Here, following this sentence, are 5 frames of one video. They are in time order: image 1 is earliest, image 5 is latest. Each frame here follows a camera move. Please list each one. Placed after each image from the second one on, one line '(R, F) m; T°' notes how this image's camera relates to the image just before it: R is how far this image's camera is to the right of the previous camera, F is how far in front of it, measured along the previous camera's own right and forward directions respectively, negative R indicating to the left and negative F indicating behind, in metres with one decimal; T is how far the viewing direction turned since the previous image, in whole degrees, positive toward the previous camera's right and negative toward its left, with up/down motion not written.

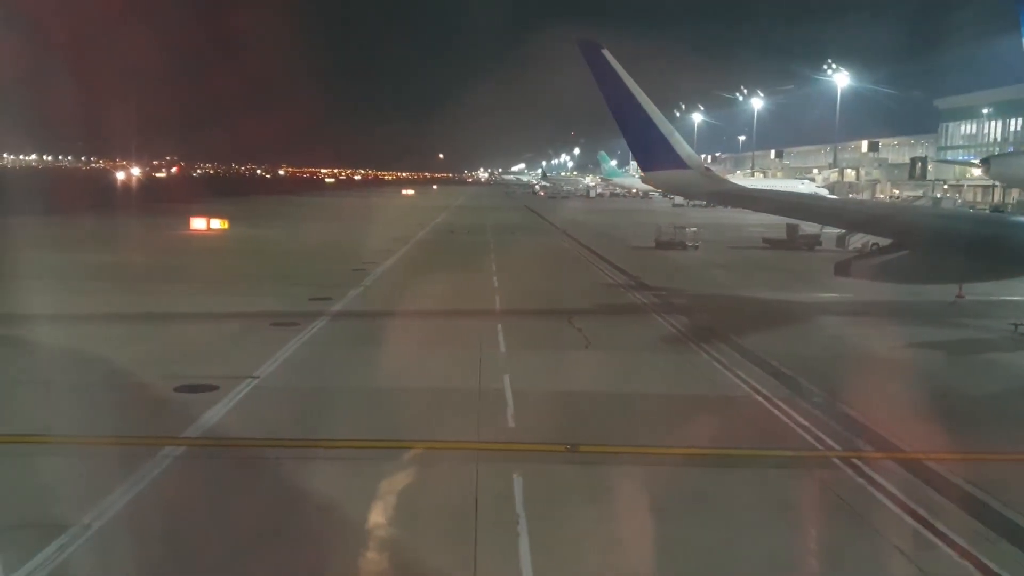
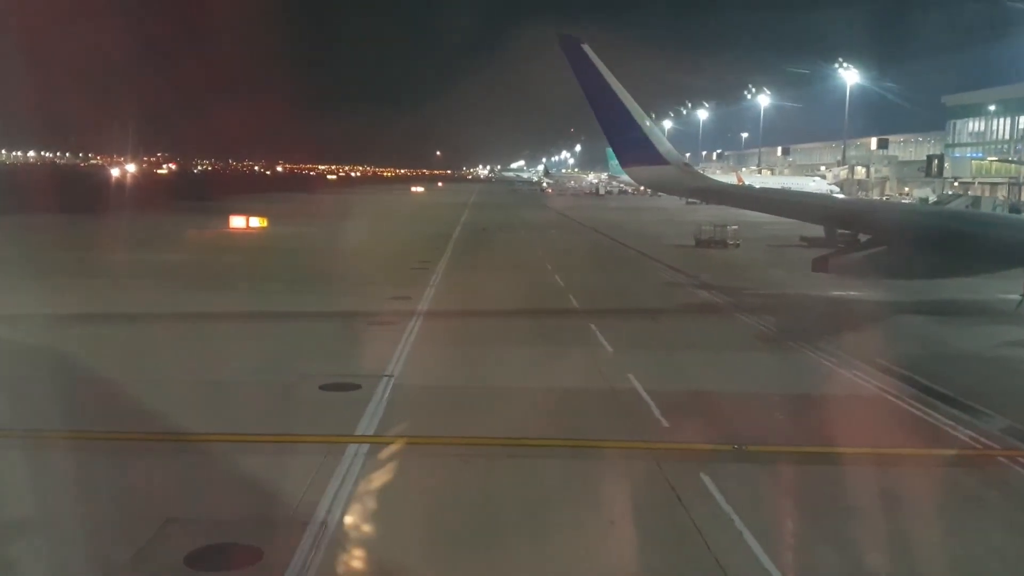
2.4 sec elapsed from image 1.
(-0.9, -0.1) m; +1°
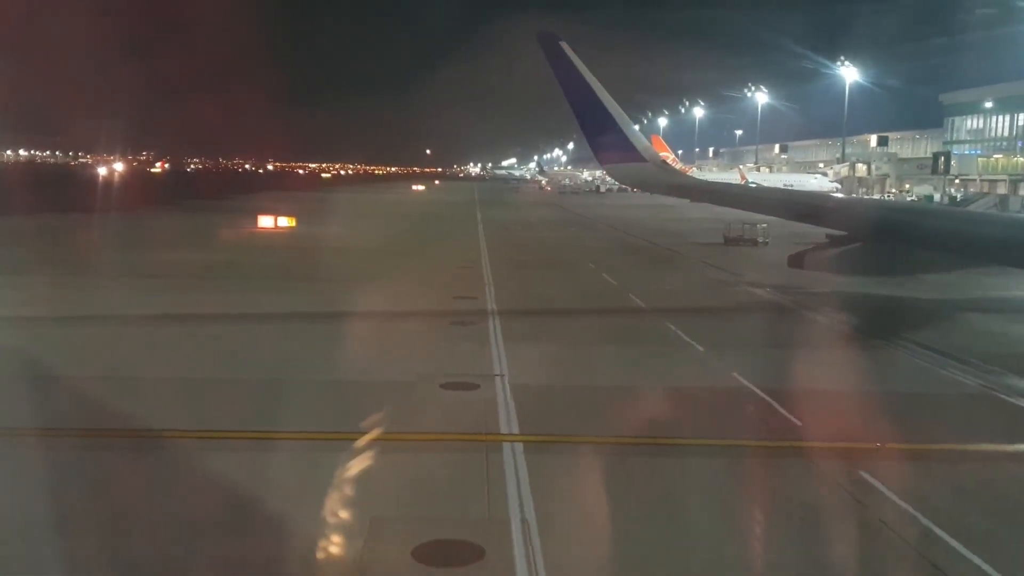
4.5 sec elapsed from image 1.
(-0.7, +0.2) m; +1°
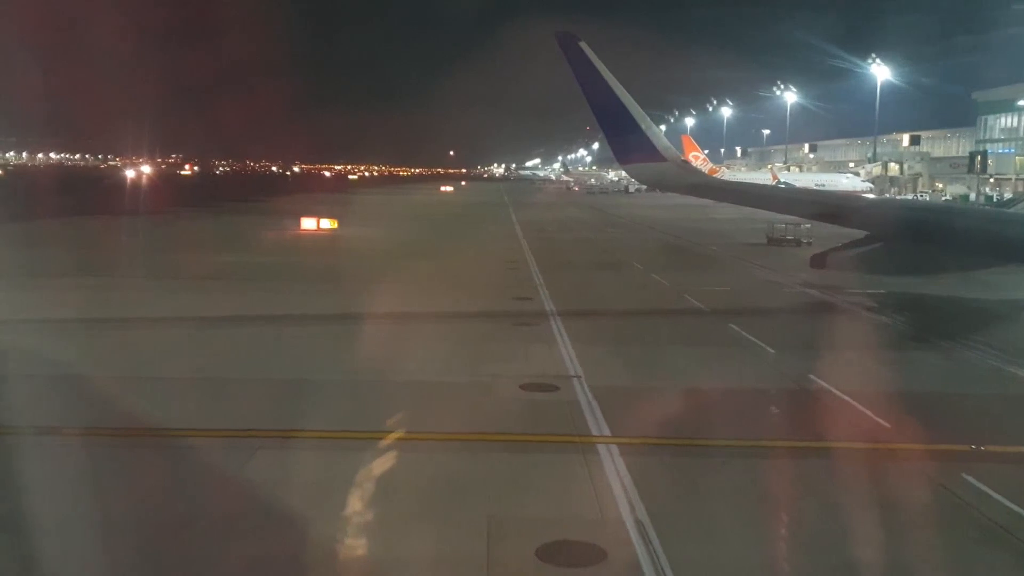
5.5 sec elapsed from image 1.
(-0.2, +0.1) m; -1°
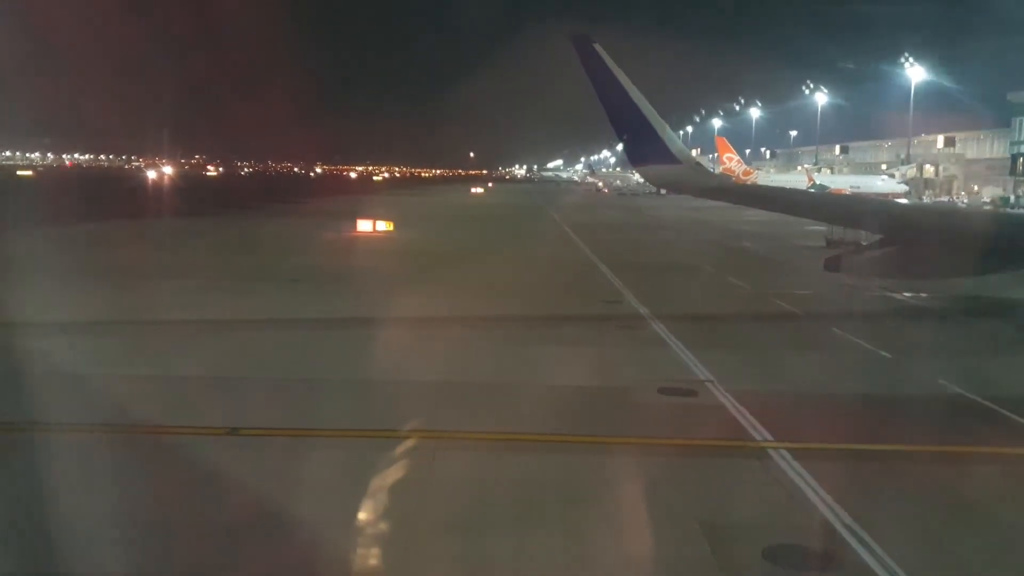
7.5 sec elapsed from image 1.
(-0.3, +0.4) m; -1°
